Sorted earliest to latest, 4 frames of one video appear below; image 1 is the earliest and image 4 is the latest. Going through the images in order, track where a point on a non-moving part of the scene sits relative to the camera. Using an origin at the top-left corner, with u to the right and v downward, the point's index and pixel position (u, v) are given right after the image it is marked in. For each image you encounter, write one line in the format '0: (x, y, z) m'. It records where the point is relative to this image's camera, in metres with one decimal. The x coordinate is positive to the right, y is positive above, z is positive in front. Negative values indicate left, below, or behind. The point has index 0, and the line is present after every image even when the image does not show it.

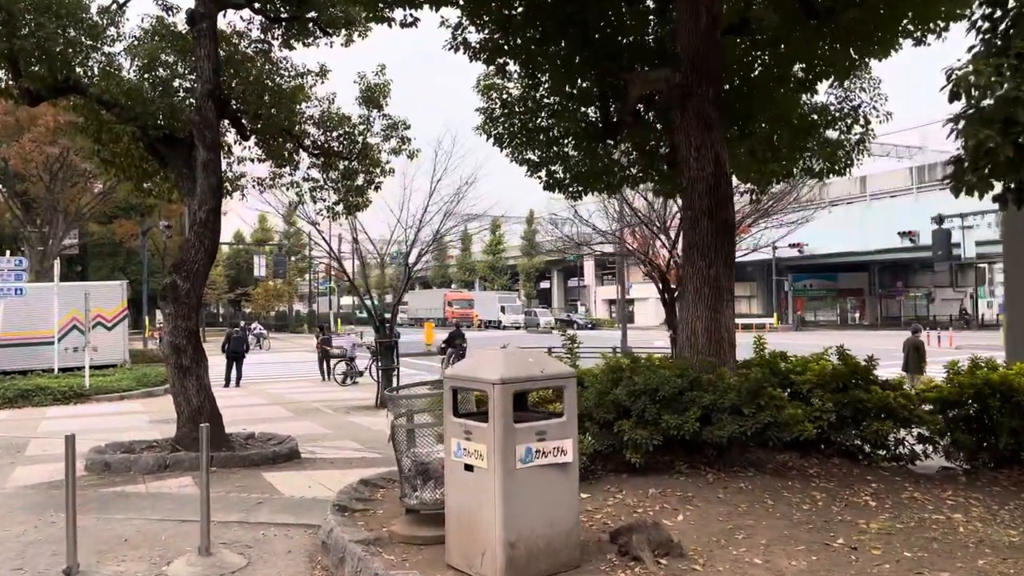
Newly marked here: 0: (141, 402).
0: (-7.9, -2.4, +17.1) m
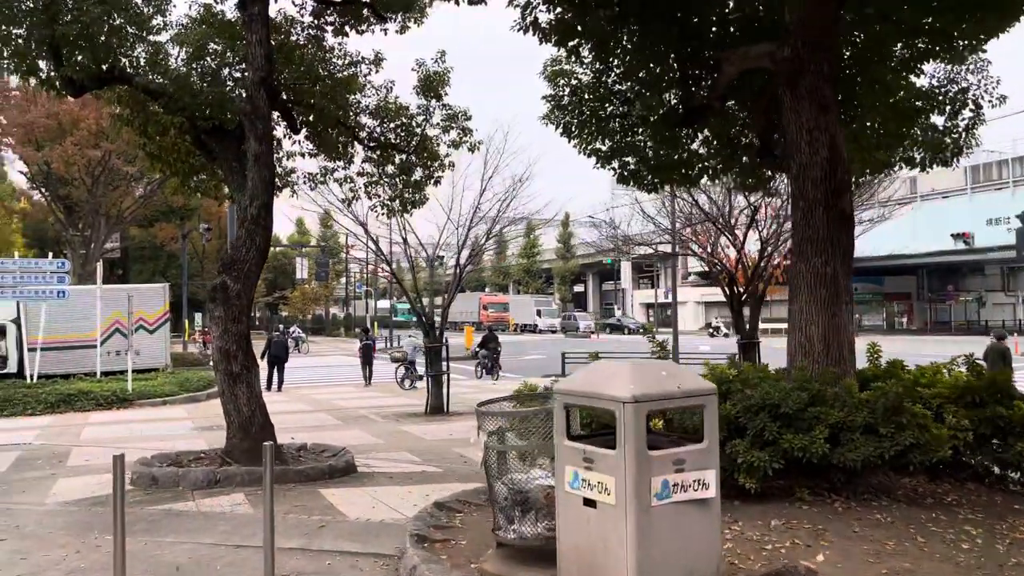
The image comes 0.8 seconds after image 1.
0: (-6.8, -2.5, +16.6) m
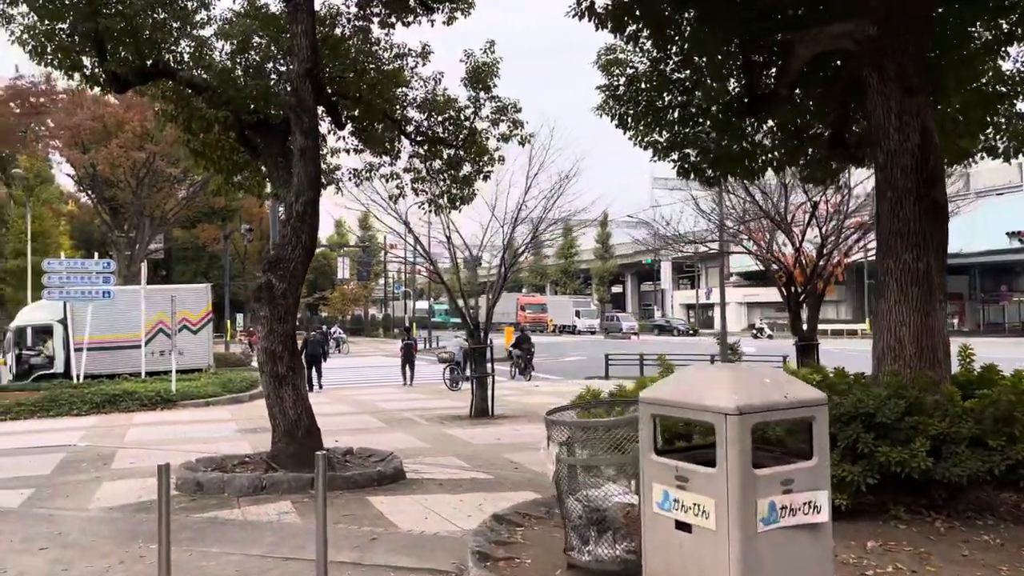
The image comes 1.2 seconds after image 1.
0: (-5.8, -2.5, +16.5) m
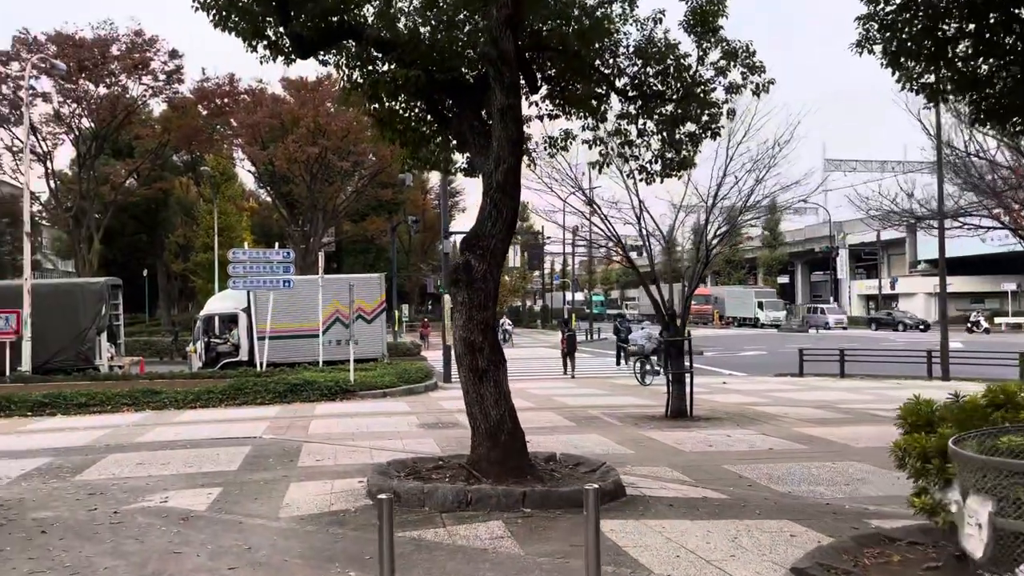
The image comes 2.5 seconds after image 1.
0: (-2.1, -2.2, +15.9) m
